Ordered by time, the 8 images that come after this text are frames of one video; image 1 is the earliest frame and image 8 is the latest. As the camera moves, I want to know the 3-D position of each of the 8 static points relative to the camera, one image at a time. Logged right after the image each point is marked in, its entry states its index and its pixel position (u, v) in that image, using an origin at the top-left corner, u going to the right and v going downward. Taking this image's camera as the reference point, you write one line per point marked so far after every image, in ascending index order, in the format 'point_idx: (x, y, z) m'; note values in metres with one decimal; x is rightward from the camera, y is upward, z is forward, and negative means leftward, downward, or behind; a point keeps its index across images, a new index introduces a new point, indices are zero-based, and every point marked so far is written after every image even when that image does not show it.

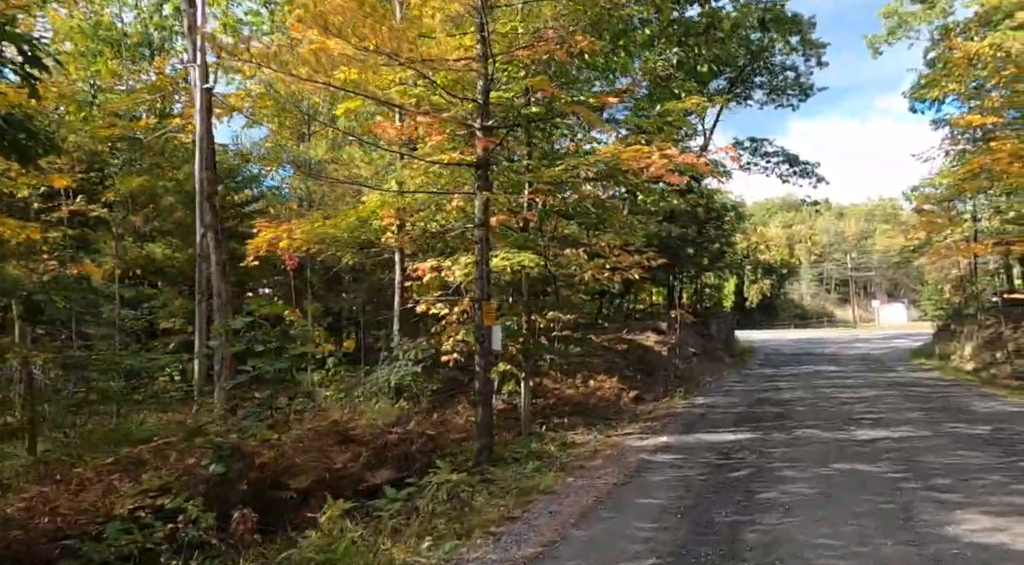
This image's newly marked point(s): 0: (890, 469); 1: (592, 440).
0: (+3.6, -1.8, +7.7) m
1: (+1.0, -1.9, +9.8) m
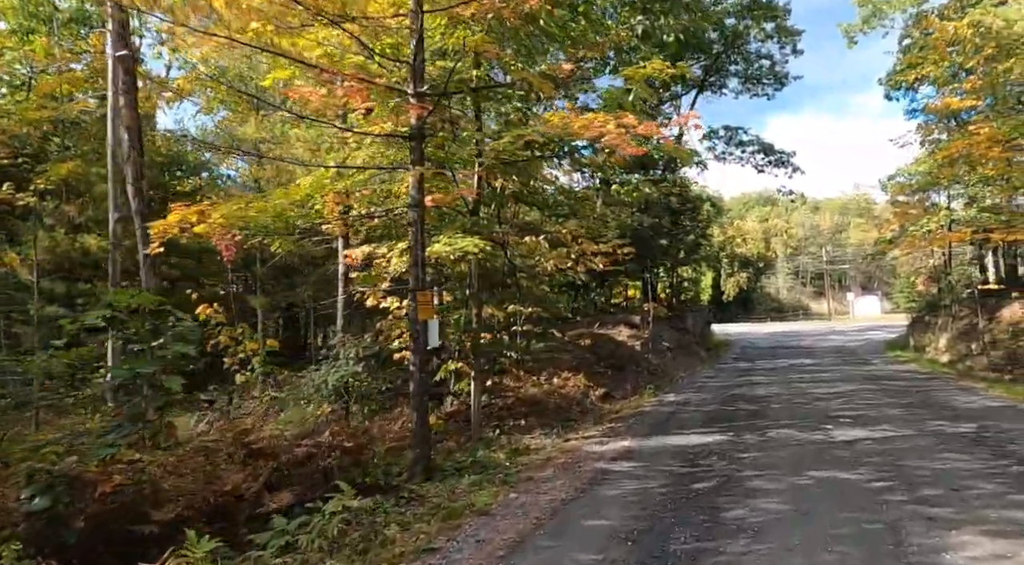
0: (+3.1, -1.7, +6.9) m
1: (+0.4, -1.8, +8.9) m
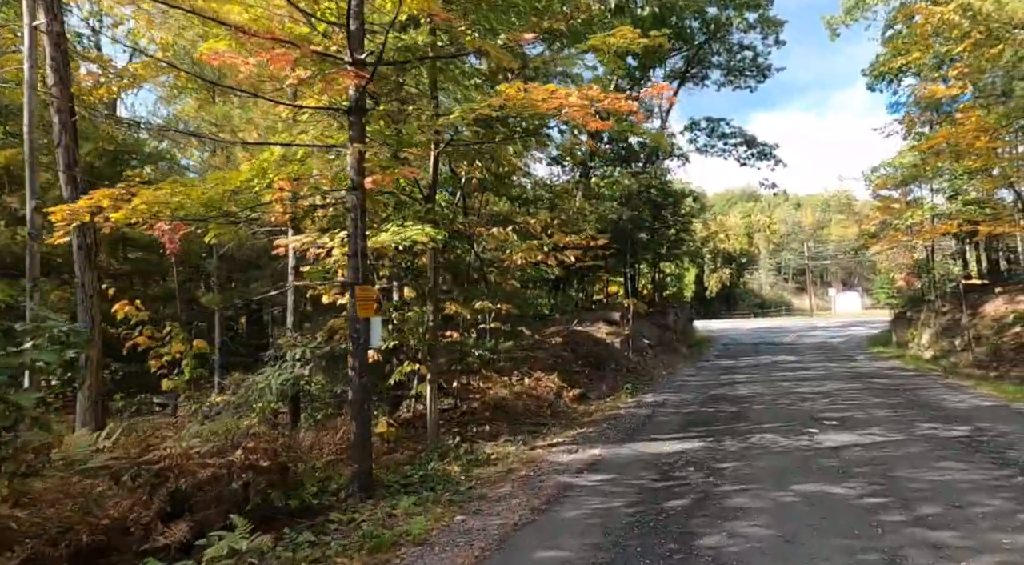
0: (+2.7, -1.6, +6.2) m
1: (0.0, -1.8, +8.2) m
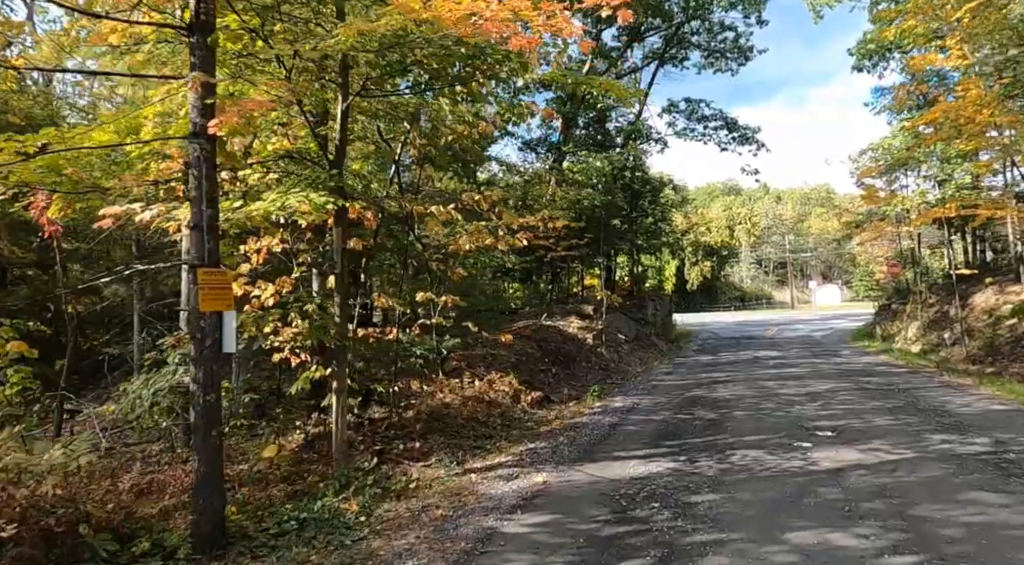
0: (+2.1, -1.5, +4.7) m
1: (-0.6, -1.6, +6.6) m
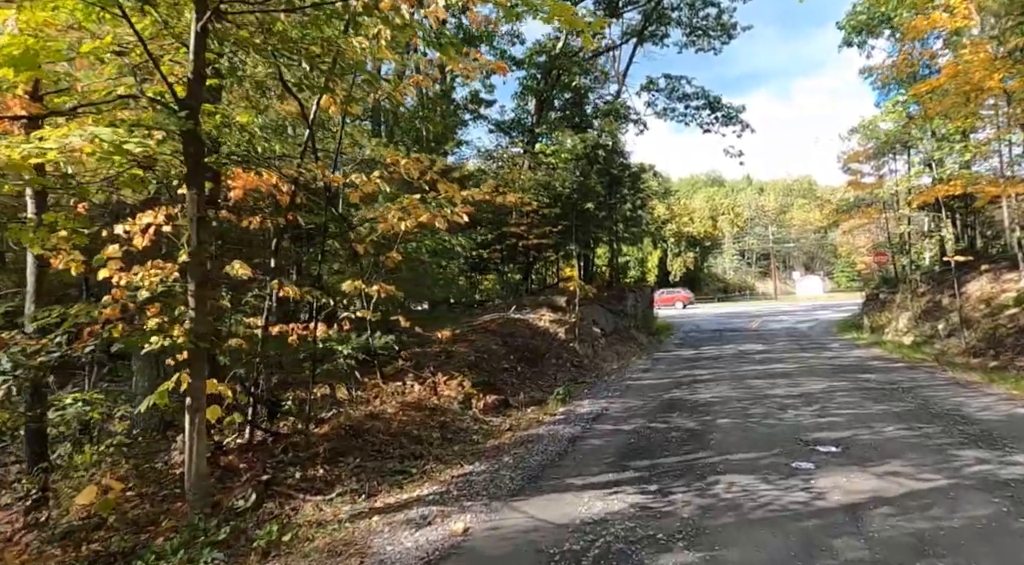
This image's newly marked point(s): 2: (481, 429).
0: (+1.6, -1.4, +3.1) m
1: (-1.2, -1.5, +4.9) m
2: (-0.4, -1.7, +9.3) m
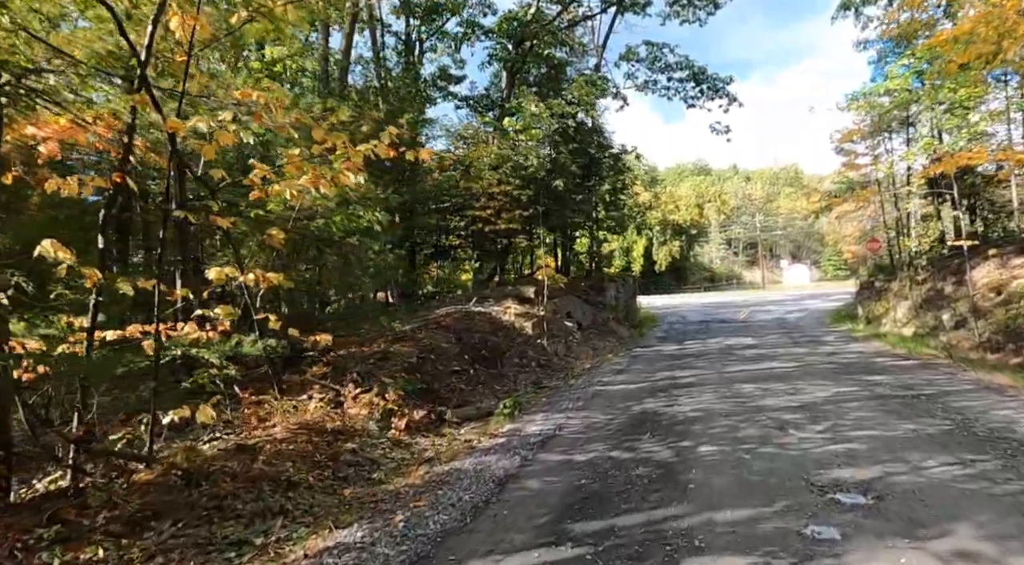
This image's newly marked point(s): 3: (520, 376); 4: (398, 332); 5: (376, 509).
0: (+1.0, -1.3, +0.9) m
1: (-1.8, -1.5, +2.7) m
2: (-1.0, -1.6, +7.2) m
3: (+0.2, -1.7, +14.3) m
4: (-2.0, -0.9, +14.0) m
5: (-0.9, -1.5, +5.4) m
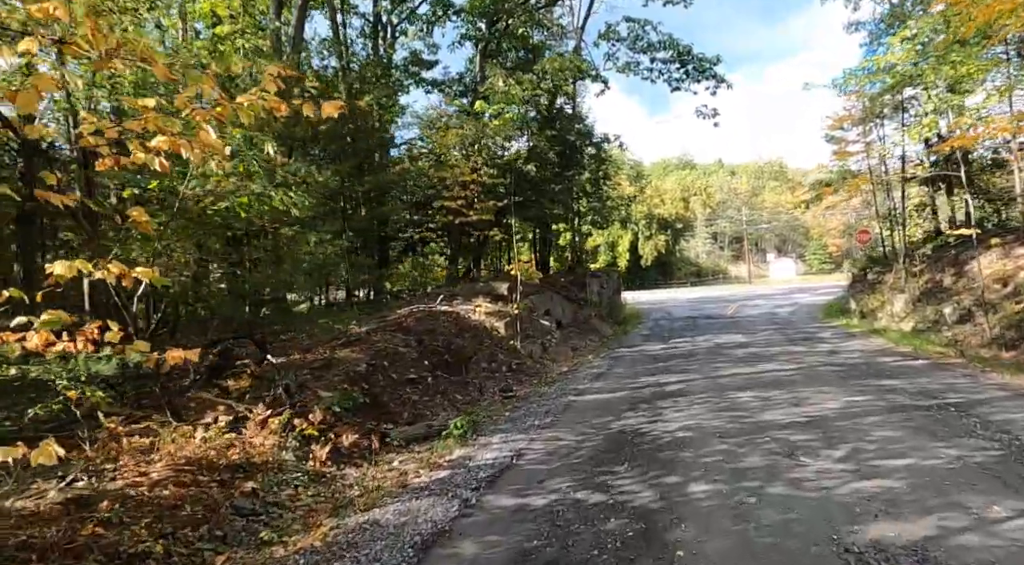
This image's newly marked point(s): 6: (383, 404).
0: (+0.7, -1.3, -0.6) m
1: (-2.2, -1.4, +1.1) m
2: (-1.5, -1.5, +5.6) m
3: (-0.4, -1.6, +12.8) m
4: (-2.5, -0.8, +12.4) m
5: (-1.3, -1.5, +3.8) m
6: (-1.5, -1.3, +9.7) m
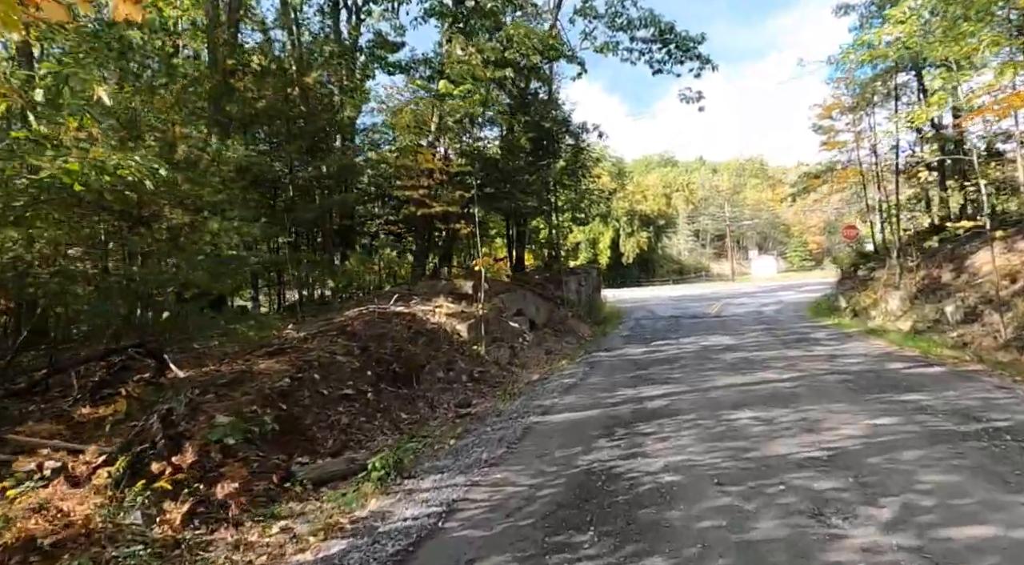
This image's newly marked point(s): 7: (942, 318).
0: (+0.4, -1.3, -2.3) m
1: (-2.5, -1.4, -0.7) m
2: (-1.9, -1.5, +3.8) m
3: (-1.0, -1.6, +11.0) m
4: (-3.1, -0.8, +10.6) m
5: (-1.7, -1.5, +2.0) m
6: (-2.0, -1.3, +7.9) m
7: (+10.1, -0.8, +18.8) m
